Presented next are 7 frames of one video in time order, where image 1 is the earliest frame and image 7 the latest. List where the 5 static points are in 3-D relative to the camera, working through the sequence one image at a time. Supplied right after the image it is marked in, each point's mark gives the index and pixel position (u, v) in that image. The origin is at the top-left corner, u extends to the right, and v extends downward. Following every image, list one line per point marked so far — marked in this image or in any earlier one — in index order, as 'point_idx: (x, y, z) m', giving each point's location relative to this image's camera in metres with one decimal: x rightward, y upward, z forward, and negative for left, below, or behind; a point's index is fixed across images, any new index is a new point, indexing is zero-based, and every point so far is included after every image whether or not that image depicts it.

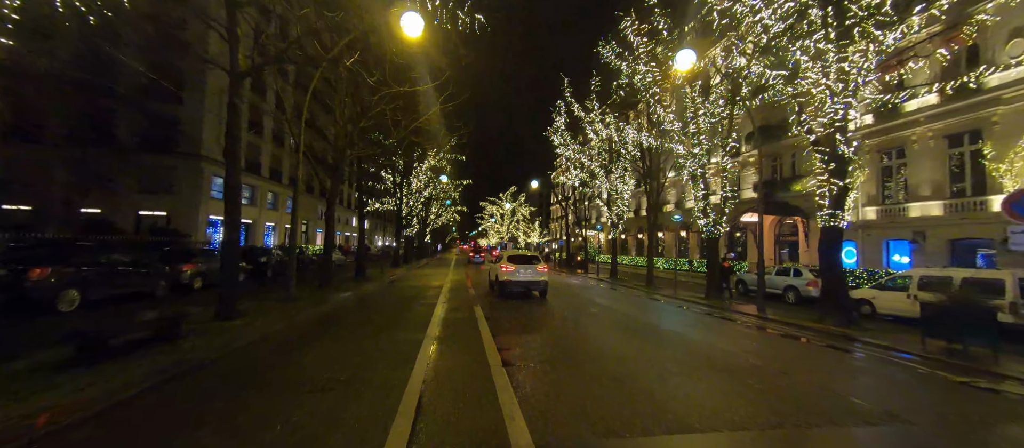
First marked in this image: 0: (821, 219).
0: (+9.0, +0.2, +11.0) m
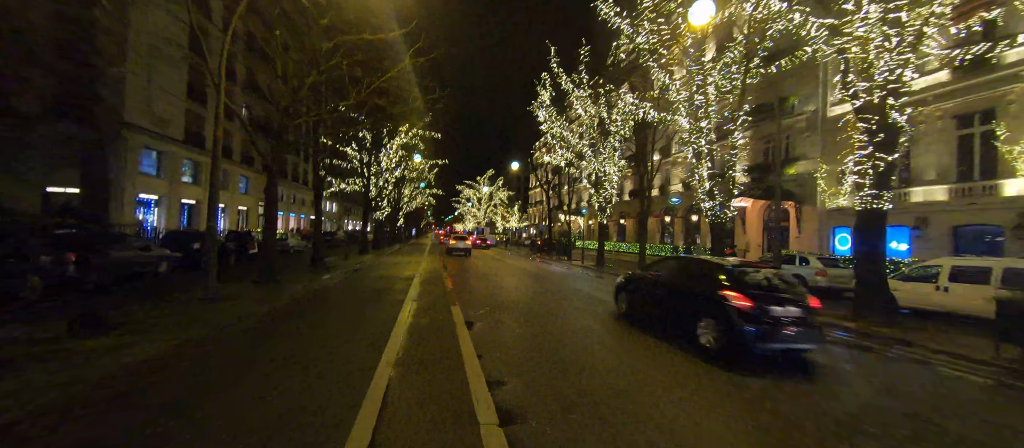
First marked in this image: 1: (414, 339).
0: (+8.7, +0.6, +9.4) m
1: (-2.2, -2.3, +8.4) m
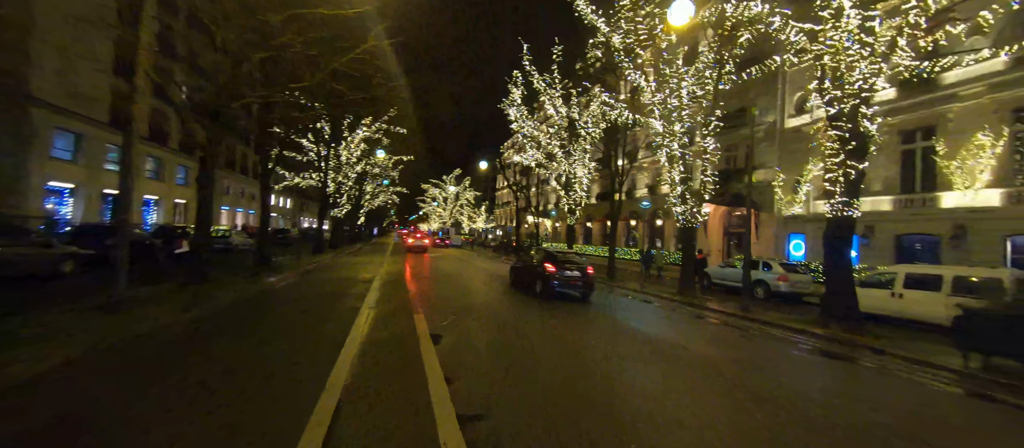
0: (+8.0, +0.4, +9.4) m
1: (-2.8, -2.3, +7.4) m
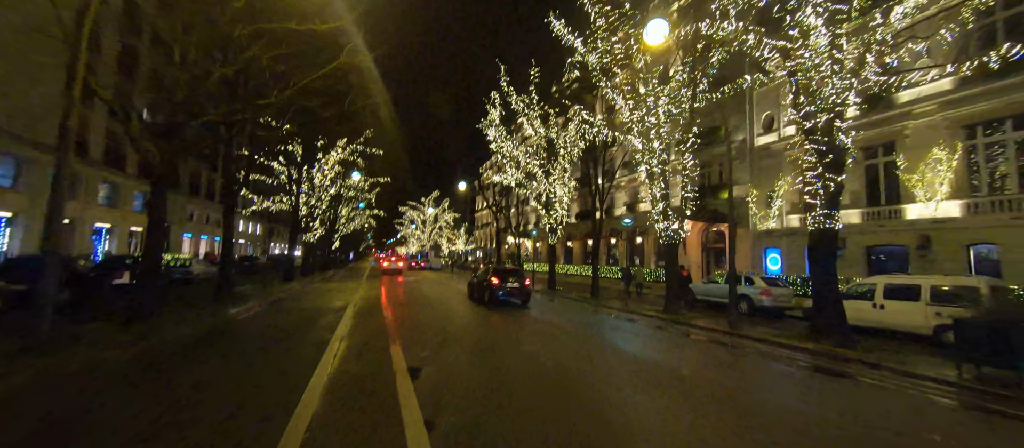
0: (+7.5, +0.1, +9.5) m
1: (-3.0, -2.7, +6.7) m
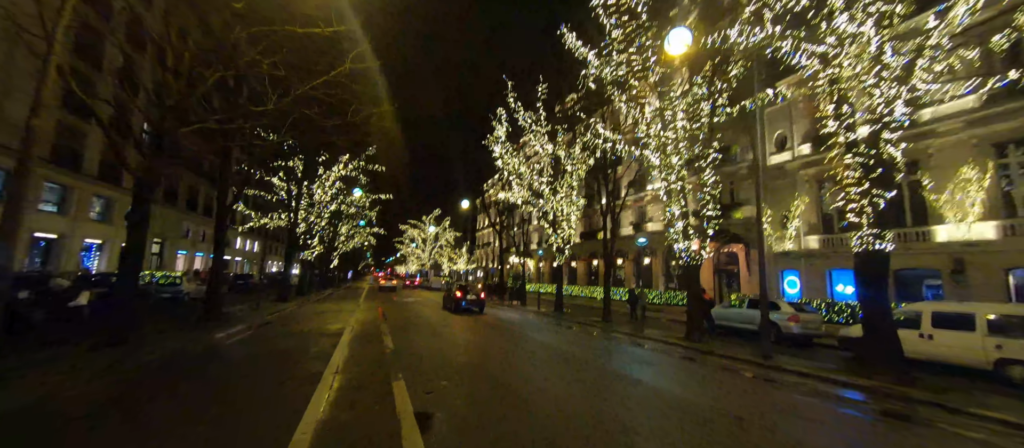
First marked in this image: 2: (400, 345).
0: (+7.9, -0.4, +8.6) m
1: (-2.7, -2.9, +5.7) m
2: (-3.6, -3.9, +12.3) m
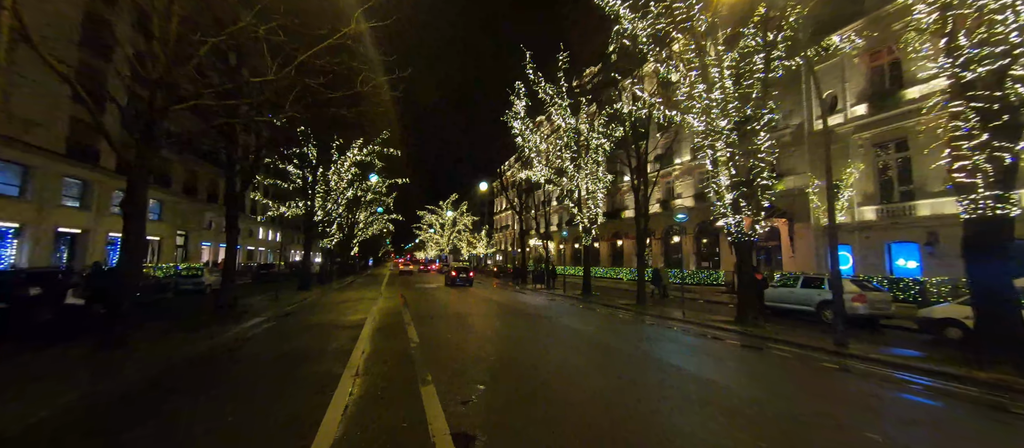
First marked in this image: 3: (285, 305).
0: (+8.6, +0.4, +7.1) m
1: (-2.0, -2.7, +4.7) m
2: (-2.6, -3.4, +11.4) m
3: (-10.6, -3.7, +17.6) m
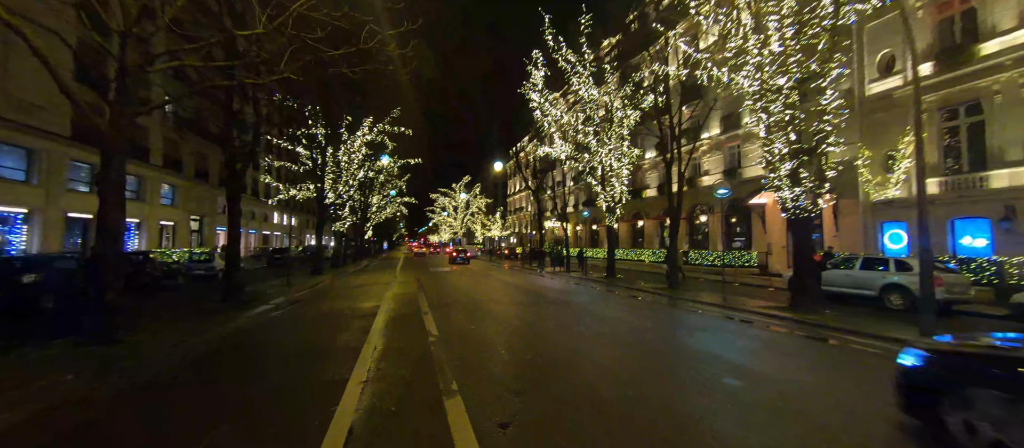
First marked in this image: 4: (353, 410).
0: (+9.2, +0.9, +5.5) m
1: (-1.5, -2.4, +3.7) m
2: (-1.9, -2.8, +10.4) m
3: (-9.6, -2.9, +16.8) m
4: (-1.9, -2.5, +4.6) m
